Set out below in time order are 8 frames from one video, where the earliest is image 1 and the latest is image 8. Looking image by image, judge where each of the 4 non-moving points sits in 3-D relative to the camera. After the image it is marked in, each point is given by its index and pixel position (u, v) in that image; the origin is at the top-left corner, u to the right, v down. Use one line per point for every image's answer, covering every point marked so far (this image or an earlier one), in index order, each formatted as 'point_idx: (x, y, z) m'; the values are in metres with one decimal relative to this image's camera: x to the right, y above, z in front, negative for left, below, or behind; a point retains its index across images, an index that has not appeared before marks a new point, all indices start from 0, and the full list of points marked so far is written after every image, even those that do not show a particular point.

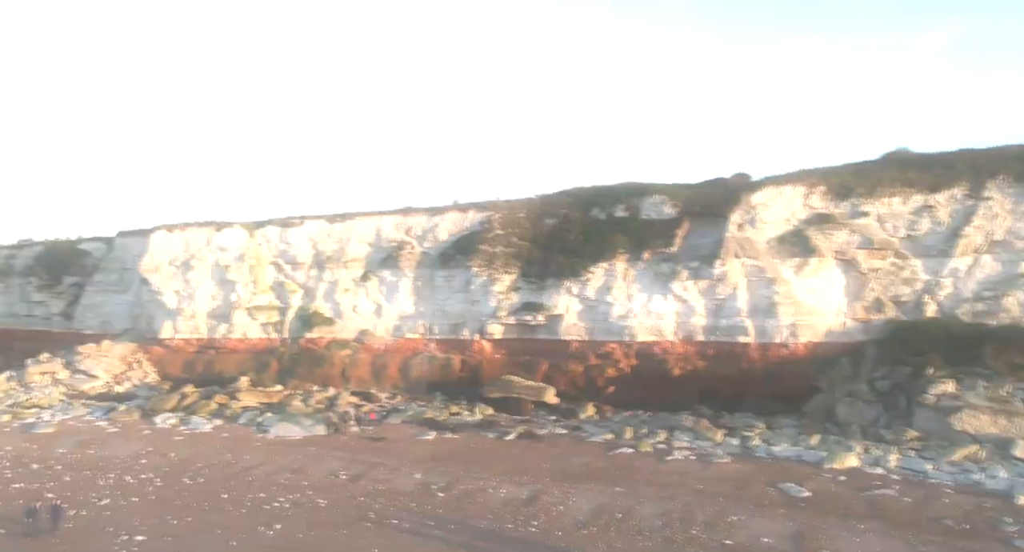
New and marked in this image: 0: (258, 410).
0: (-5.6, -3.0, +15.7) m
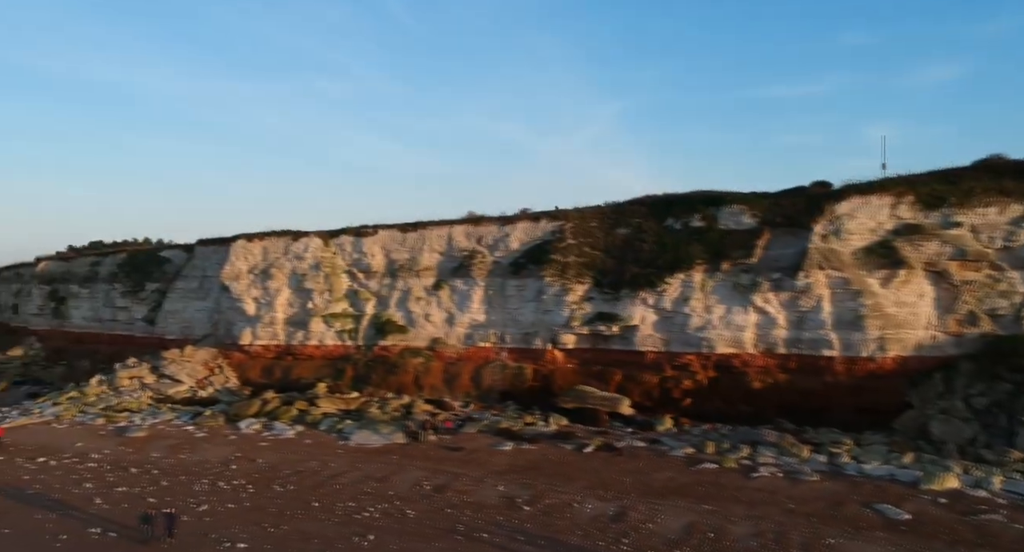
0: (-3.9, -3.2, +16.1) m
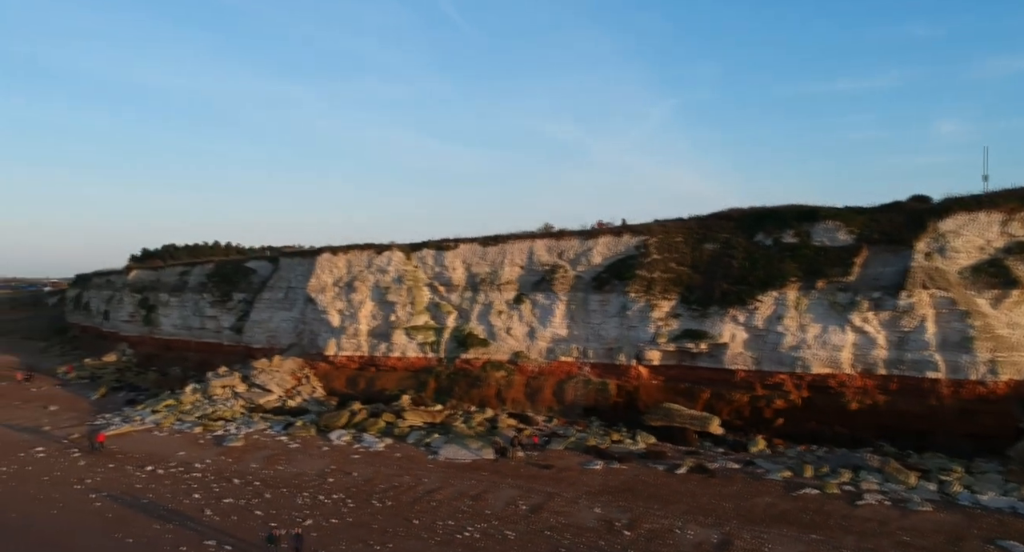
0: (-2.0, -3.5, +16.4) m
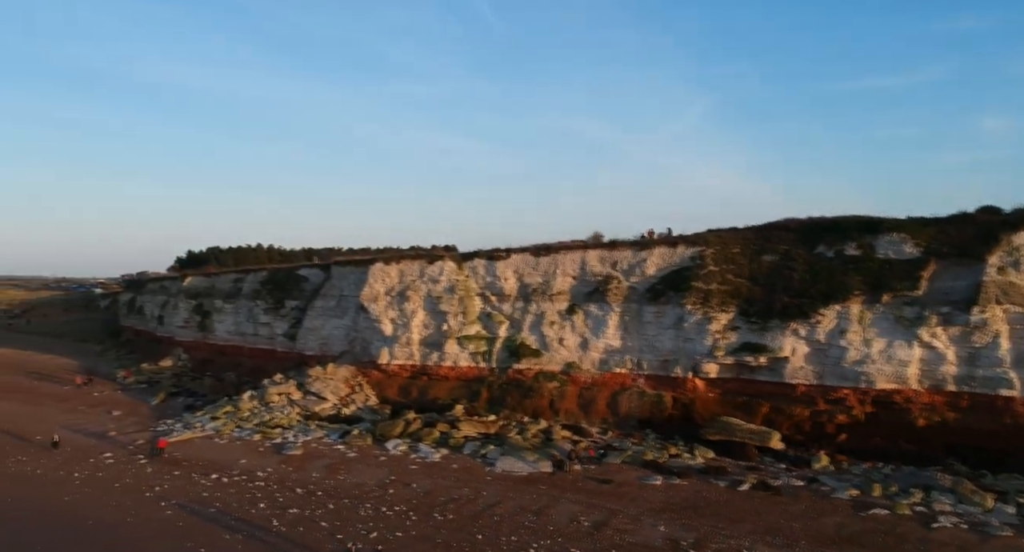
0: (-0.8, -3.8, +16.5) m
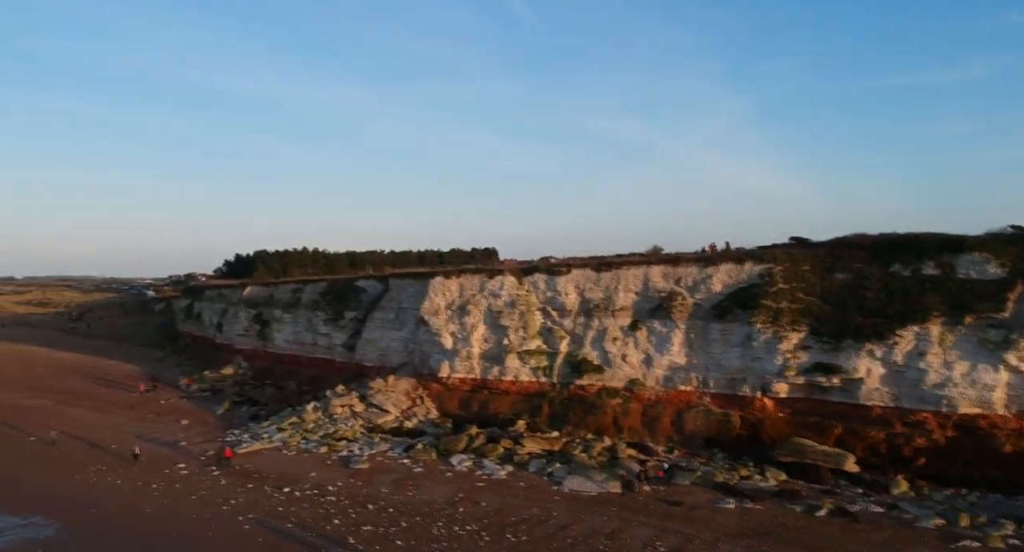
0: (+0.7, -4.2, +16.5) m
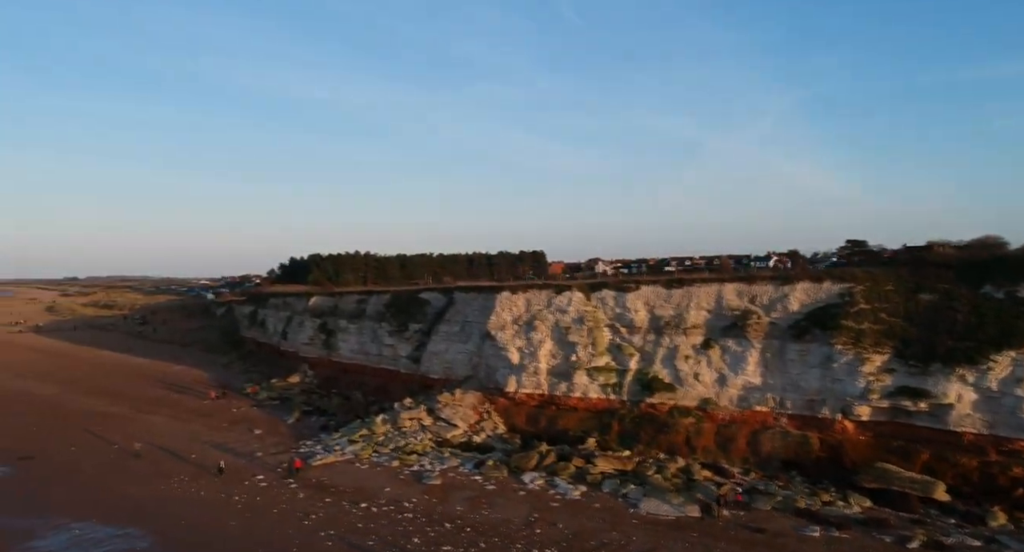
0: (+2.4, -4.7, +16.4) m
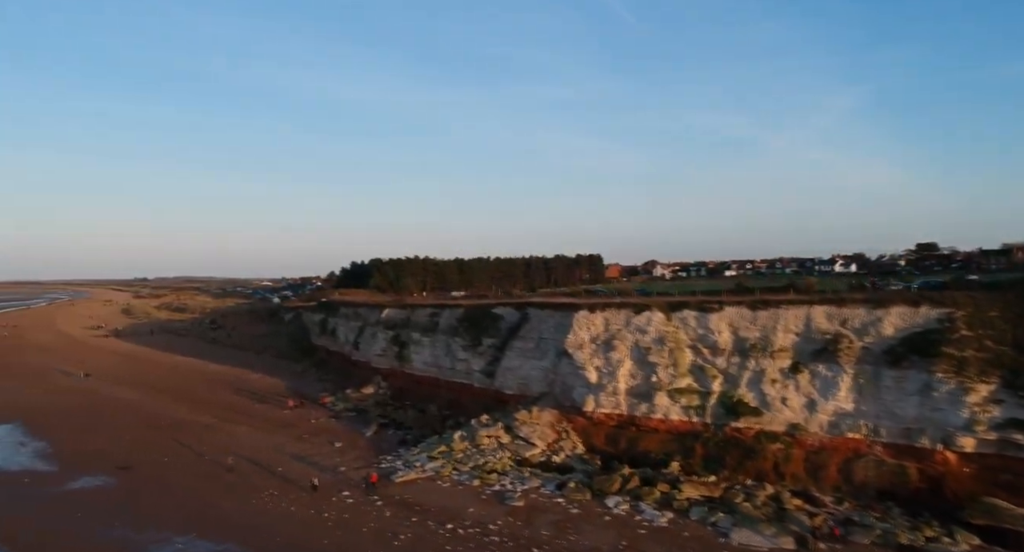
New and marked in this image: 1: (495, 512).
0: (+4.4, -5.2, +16.2) m
1: (-0.4, -5.7, +17.2) m
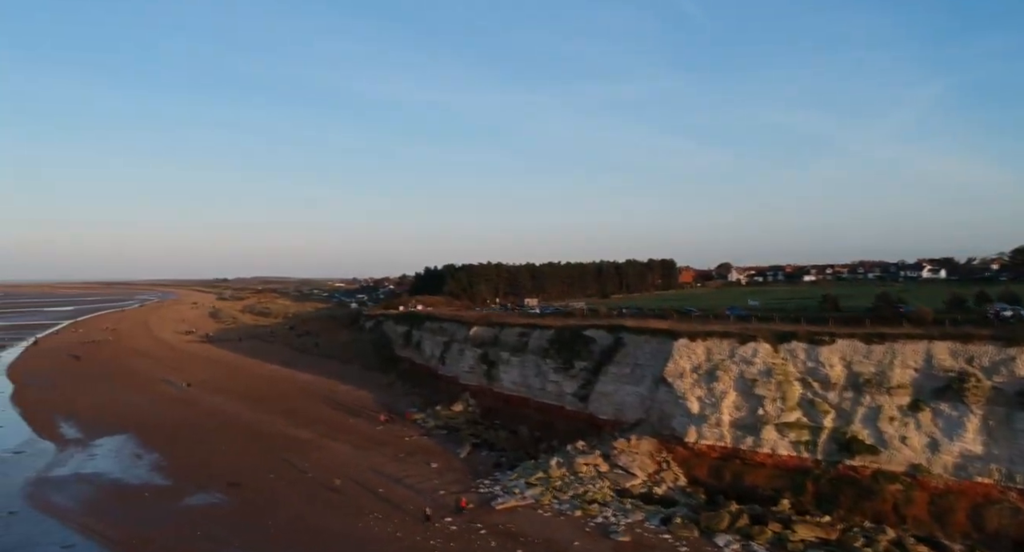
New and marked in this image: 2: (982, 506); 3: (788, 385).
0: (+6.8, -6.0, +15.7) m
1: (+2.2, -6.5, +17.2) m
2: (+10.2, -5.0, +15.5) m
3: (+7.5, -2.9, +19.5) m
